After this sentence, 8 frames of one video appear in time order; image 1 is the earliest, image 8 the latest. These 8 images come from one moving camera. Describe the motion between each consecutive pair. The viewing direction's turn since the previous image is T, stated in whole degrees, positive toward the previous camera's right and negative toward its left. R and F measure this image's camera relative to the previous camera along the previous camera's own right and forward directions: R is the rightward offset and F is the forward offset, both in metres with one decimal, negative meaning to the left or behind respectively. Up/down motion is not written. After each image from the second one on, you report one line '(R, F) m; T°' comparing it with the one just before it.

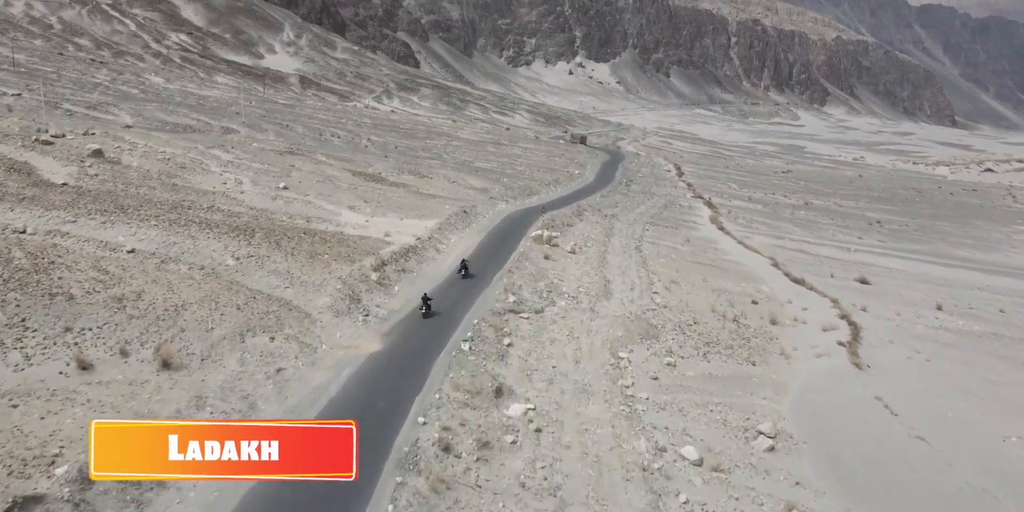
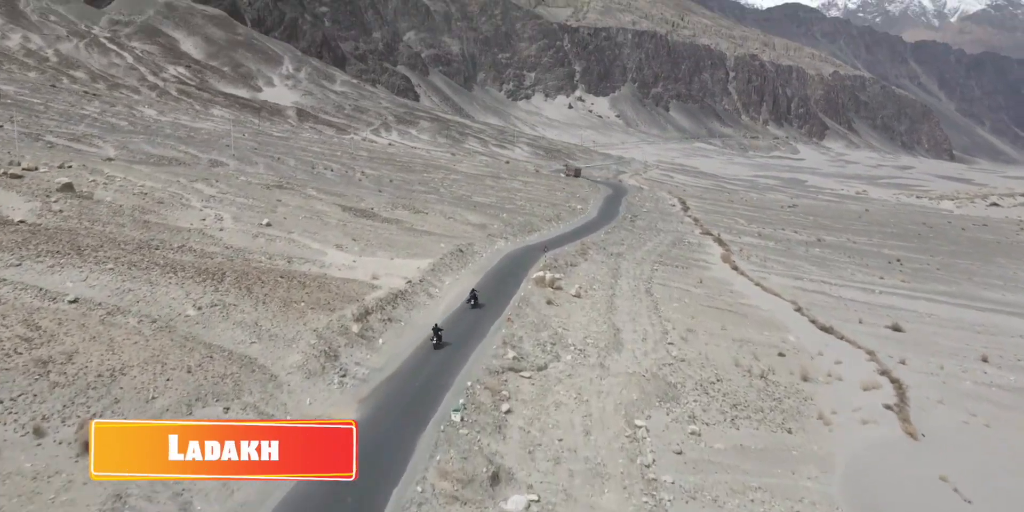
(0.0, +2.2) m; 0°
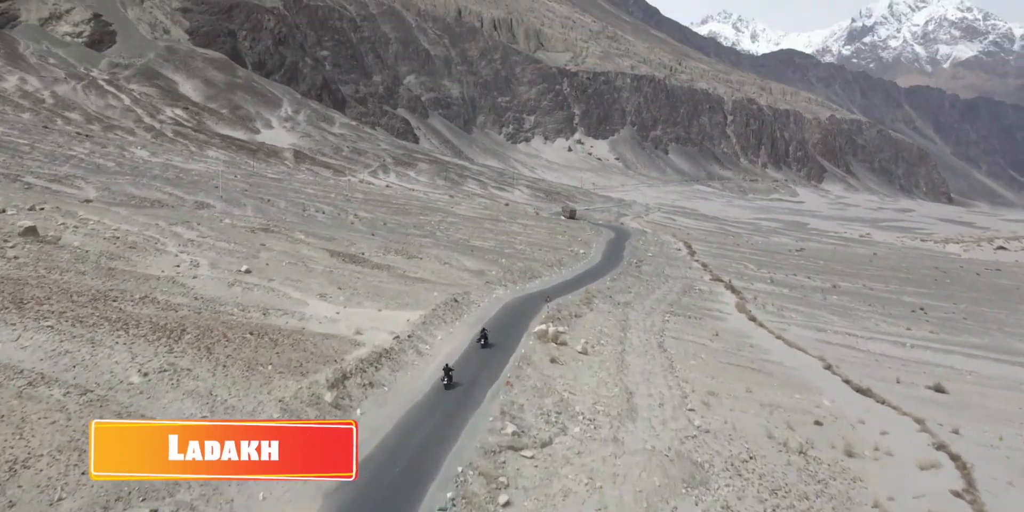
(0.0, +2.3) m; 0°
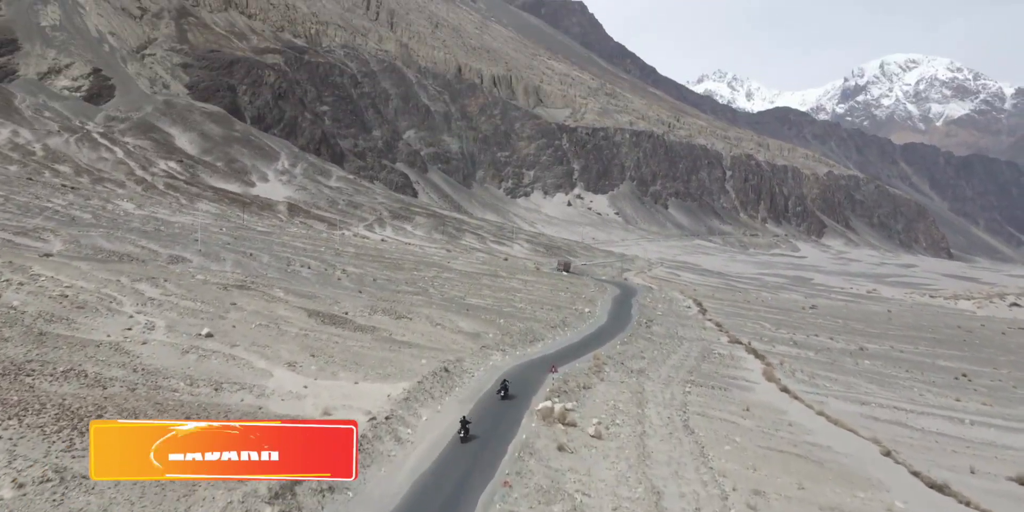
(0.0, +3.3) m; 0°
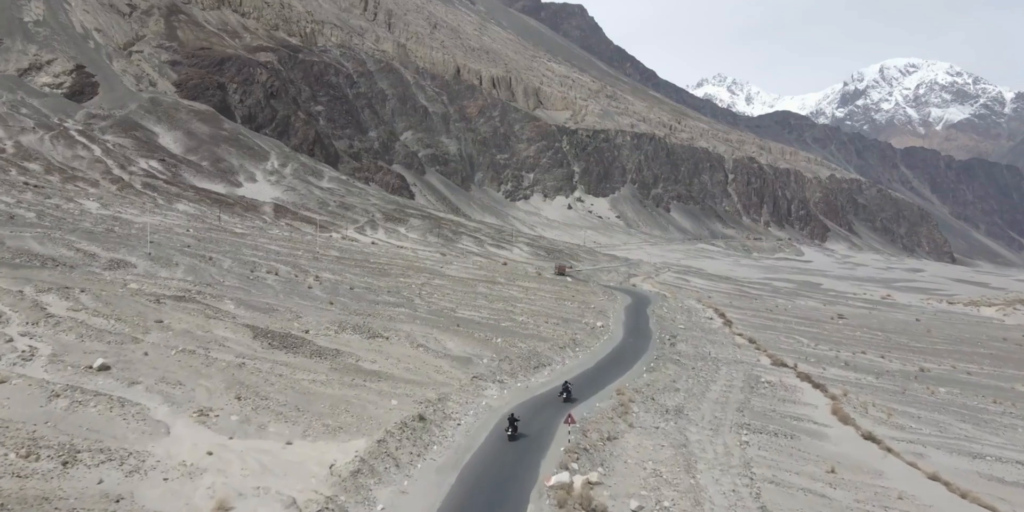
(0.0, +6.2) m; 0°
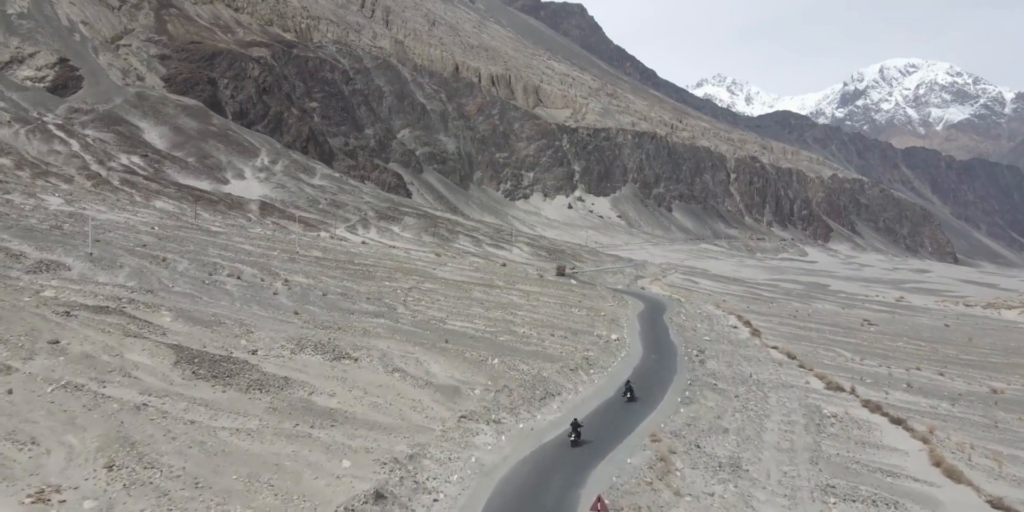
(0.0, +5.4) m; 0°
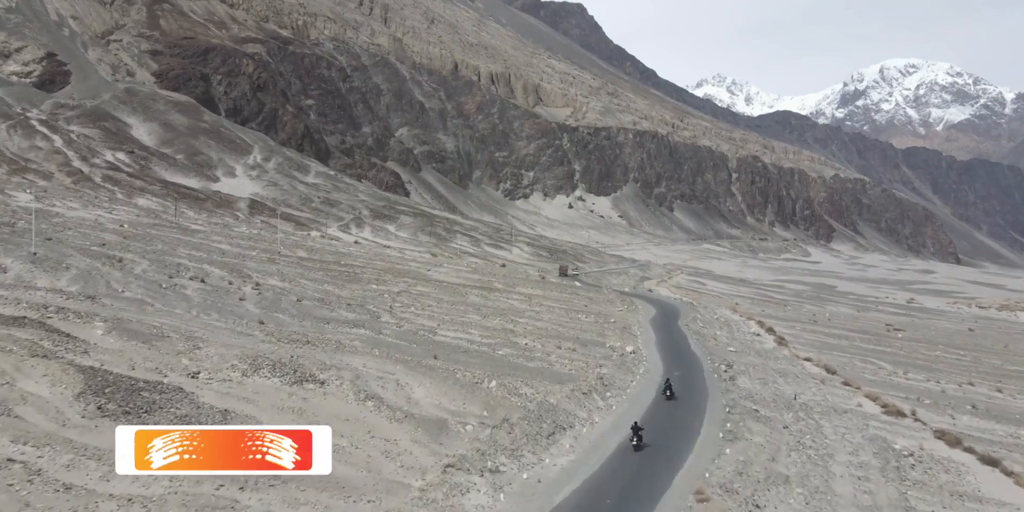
(0.0, +3.9) m; 0°
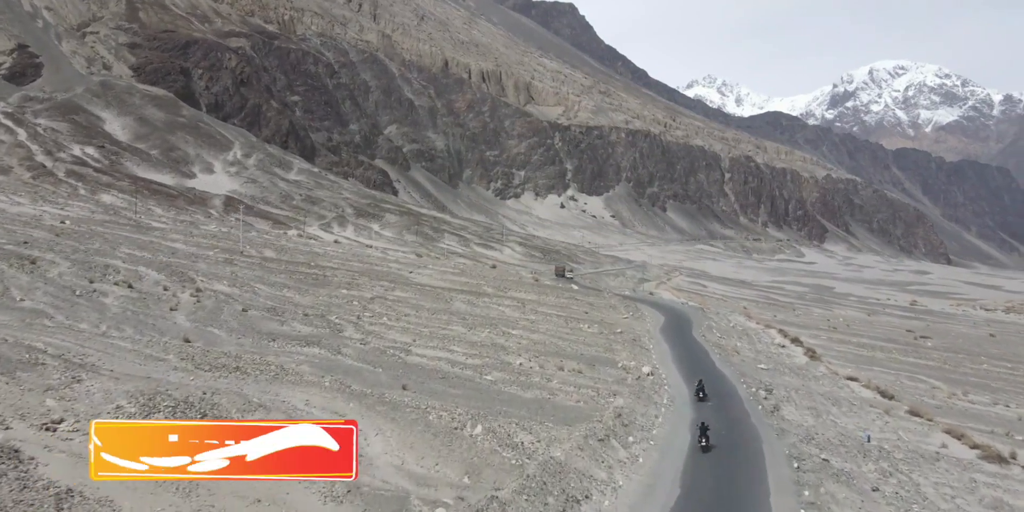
(0.0, +4.9) m; +1°
